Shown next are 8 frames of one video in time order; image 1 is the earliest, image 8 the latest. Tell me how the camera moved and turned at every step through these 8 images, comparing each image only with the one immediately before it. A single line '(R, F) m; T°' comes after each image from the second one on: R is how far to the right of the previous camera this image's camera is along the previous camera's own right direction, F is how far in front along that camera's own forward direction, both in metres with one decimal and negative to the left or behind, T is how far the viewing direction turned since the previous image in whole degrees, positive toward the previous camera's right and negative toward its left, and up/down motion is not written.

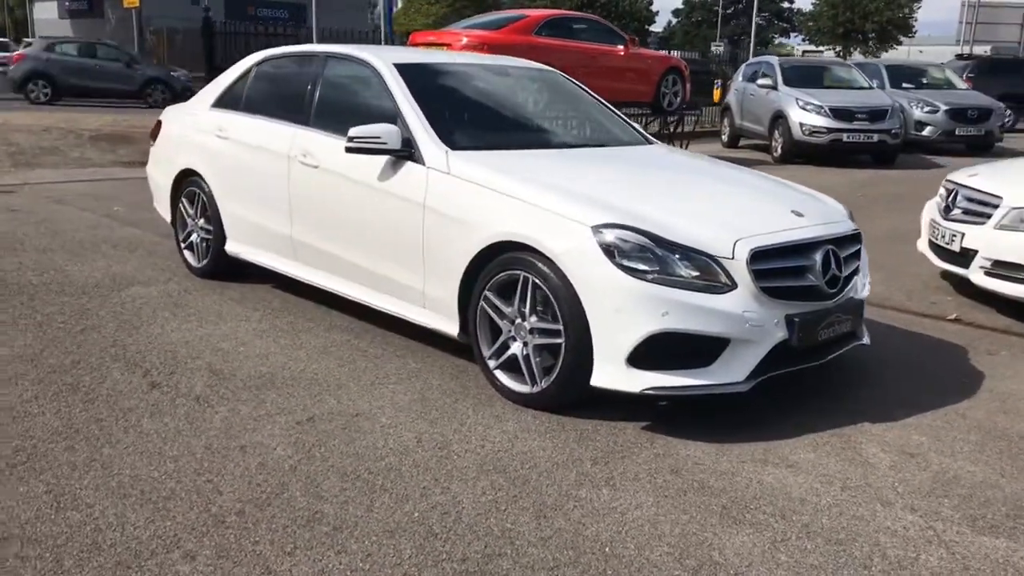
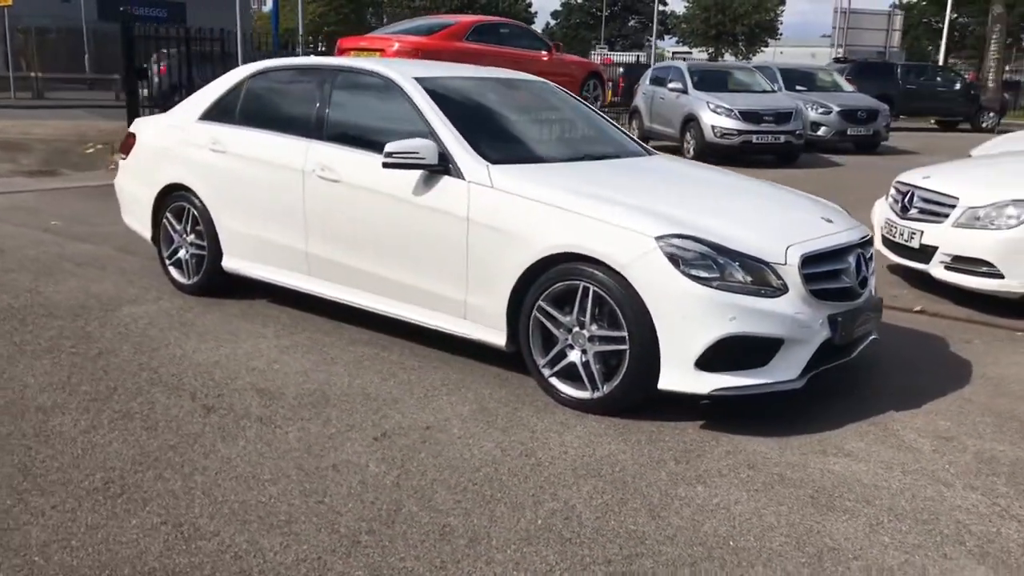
(-0.9, -0.1) m; +8°
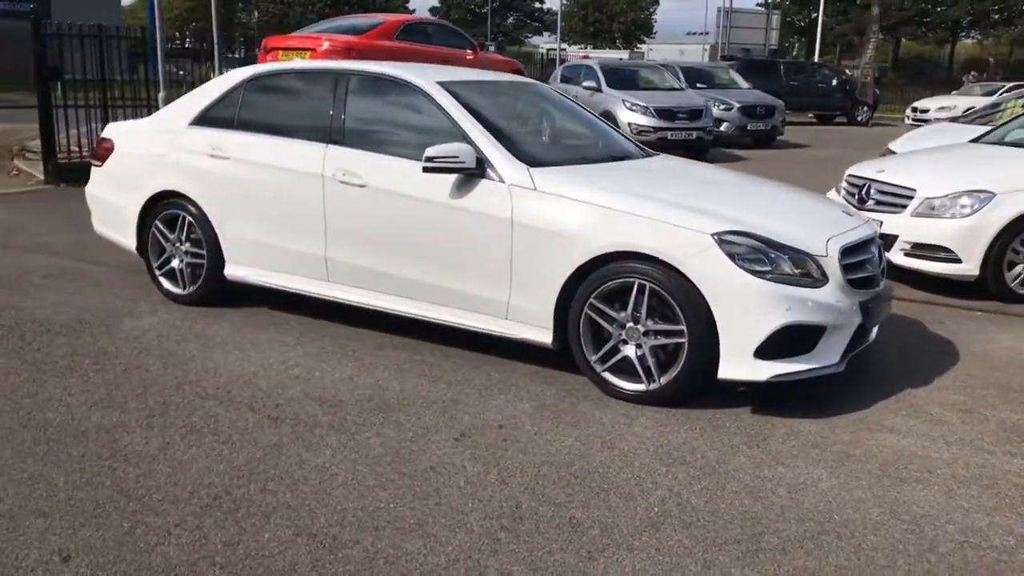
(-0.9, -0.1) m; +8°
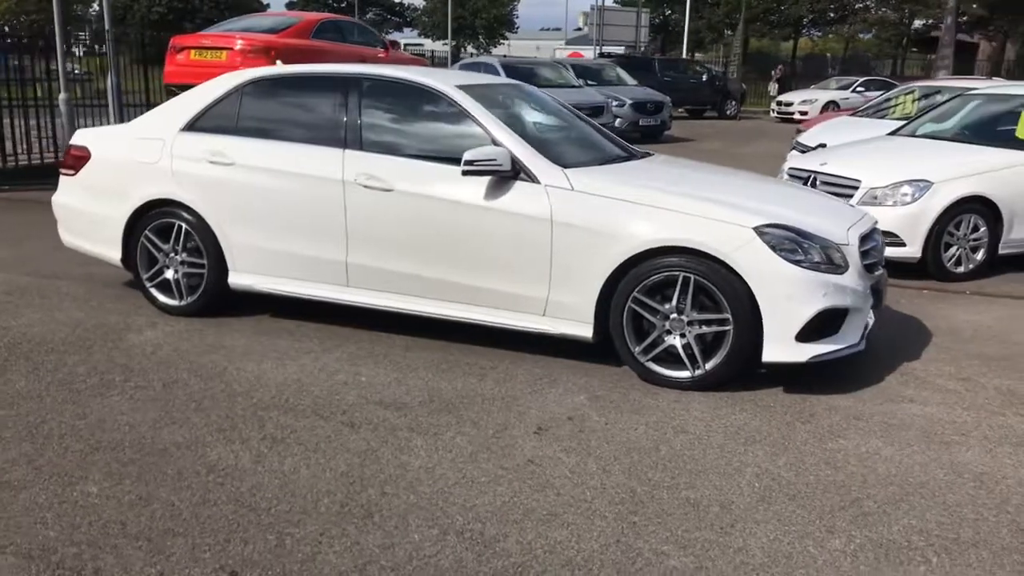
(-1.0, -0.1) m; +9°
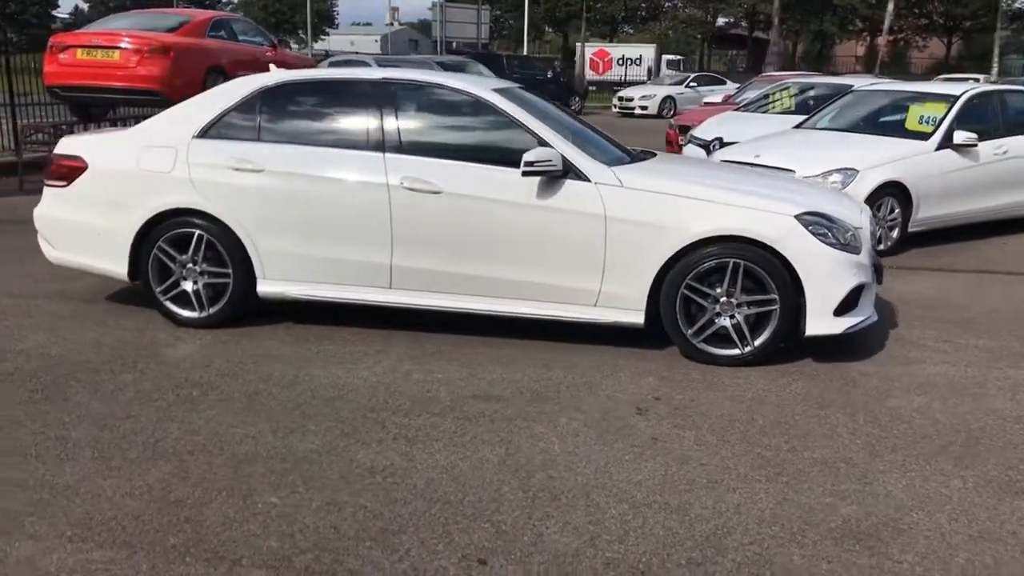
(-1.4, -0.1) m; +11°
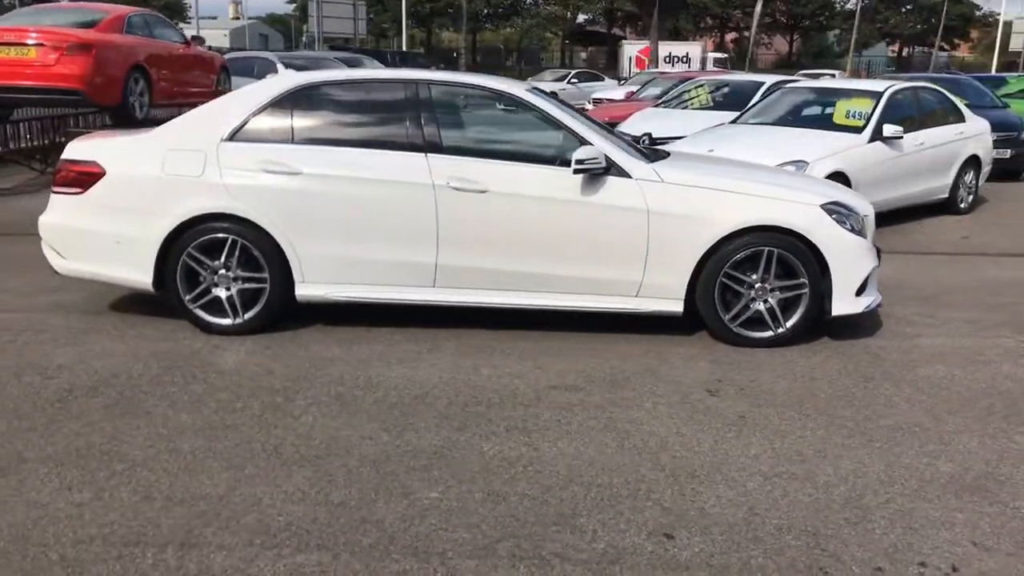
(-1.2, -0.1) m; +9°
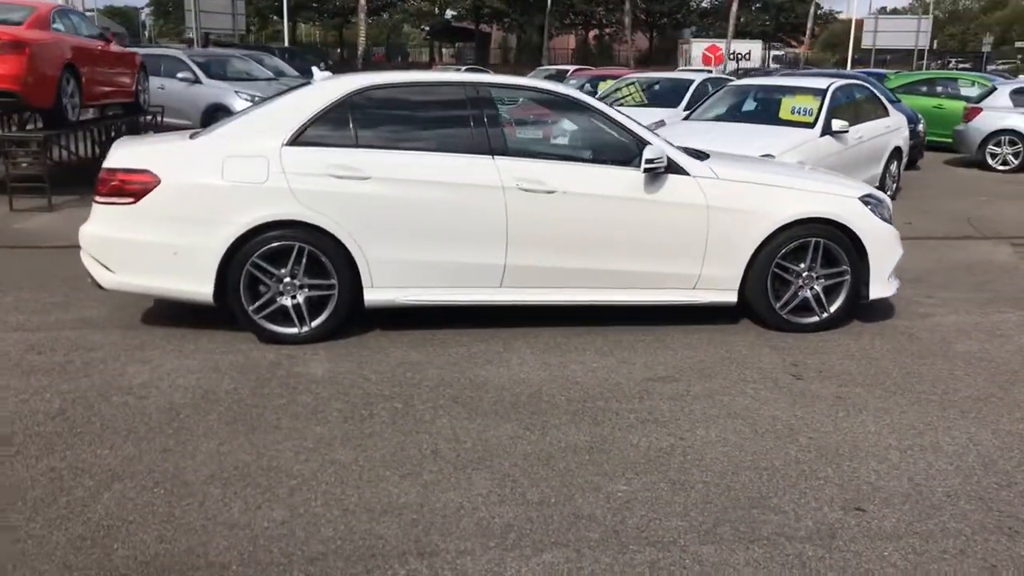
(-1.3, 0.0) m; +9°
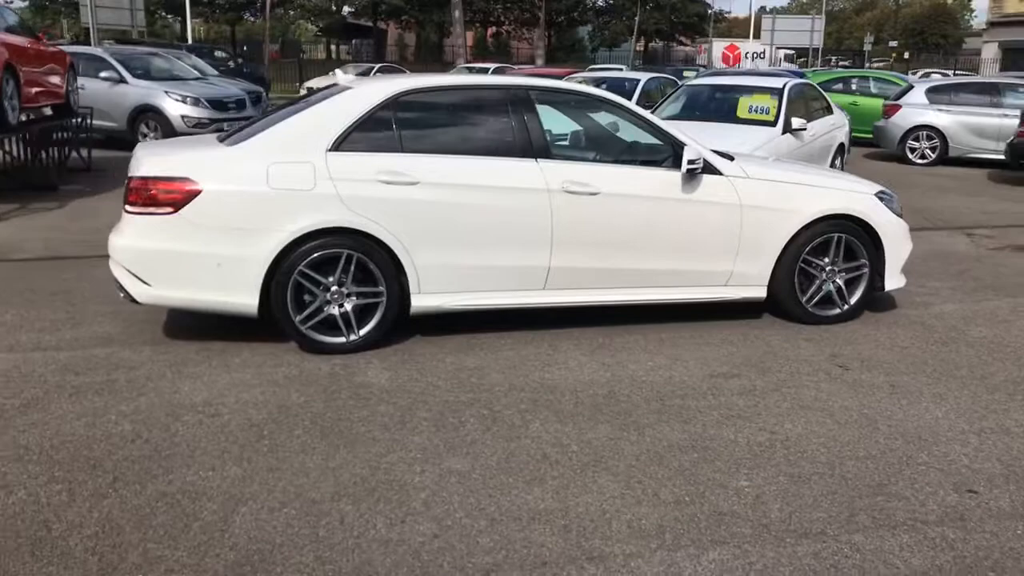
(-1.0, 0.0) m; +7°
